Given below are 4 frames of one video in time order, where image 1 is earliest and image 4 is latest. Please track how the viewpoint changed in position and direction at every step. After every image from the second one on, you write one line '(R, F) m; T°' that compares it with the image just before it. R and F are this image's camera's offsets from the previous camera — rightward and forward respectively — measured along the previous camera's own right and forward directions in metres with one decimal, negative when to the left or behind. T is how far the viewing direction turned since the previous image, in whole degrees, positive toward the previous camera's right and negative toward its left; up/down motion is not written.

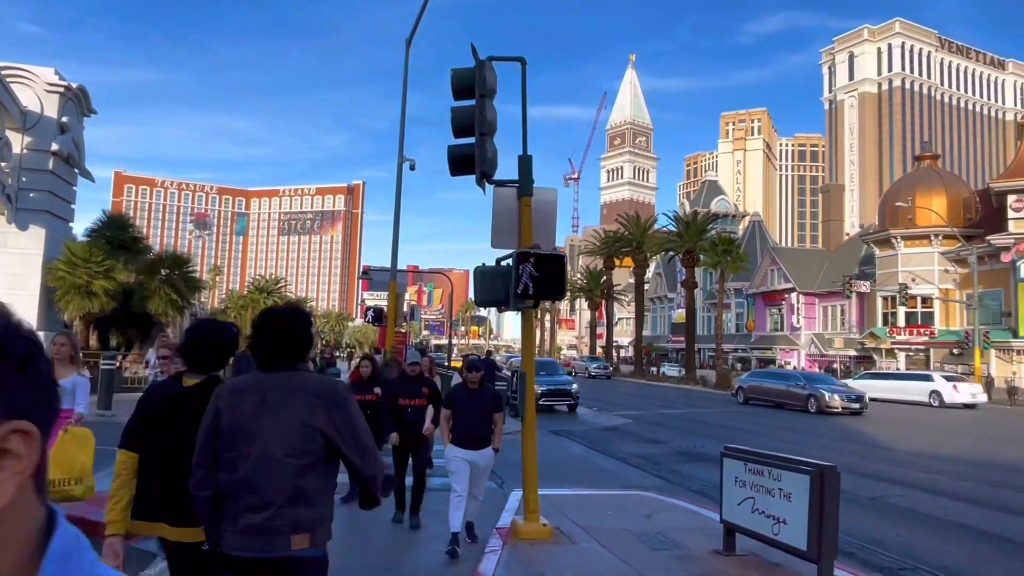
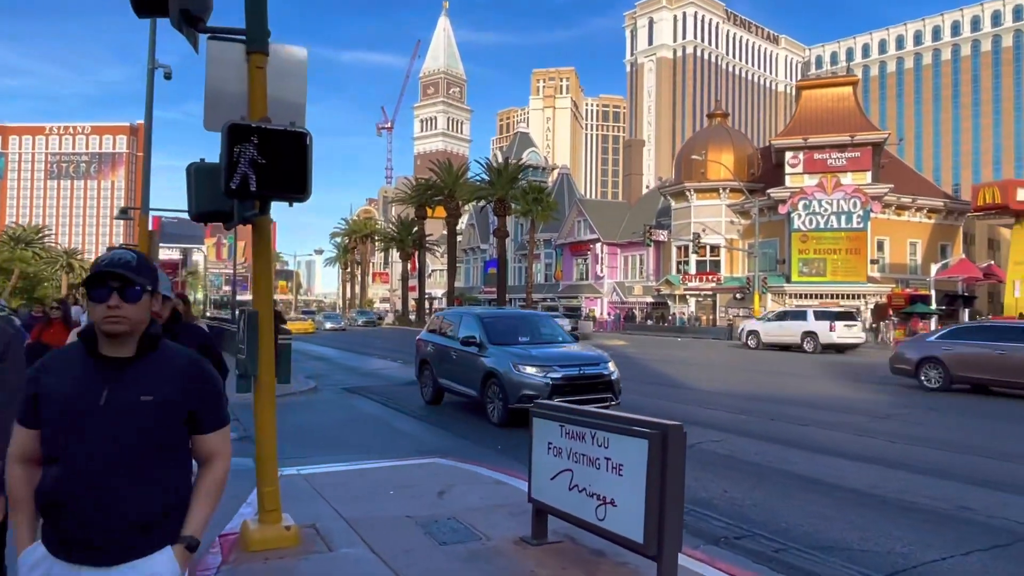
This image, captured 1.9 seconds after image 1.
(+0.6, +2.0) m; +15°
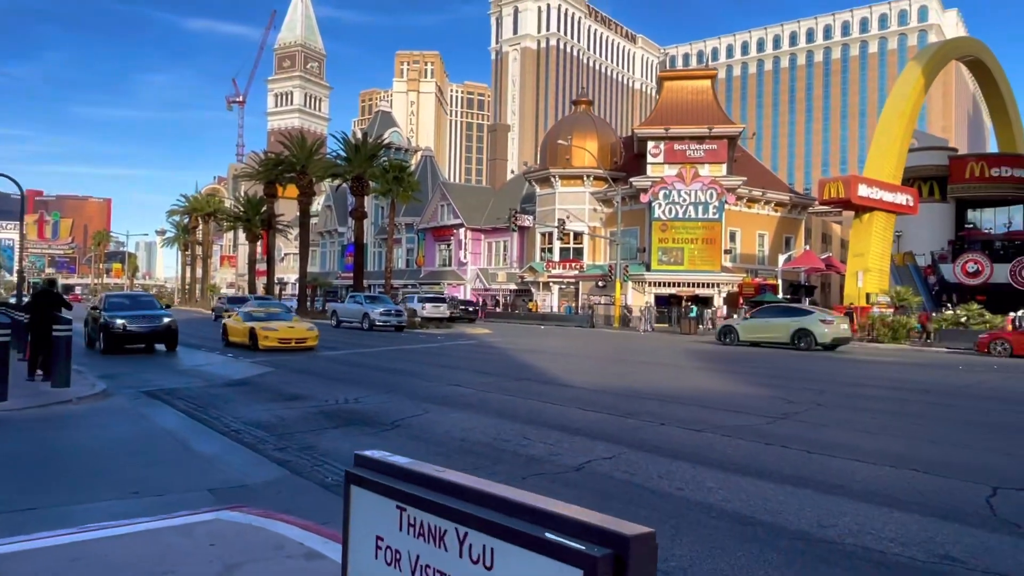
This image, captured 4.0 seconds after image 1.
(+0.2, +2.3) m; +11°
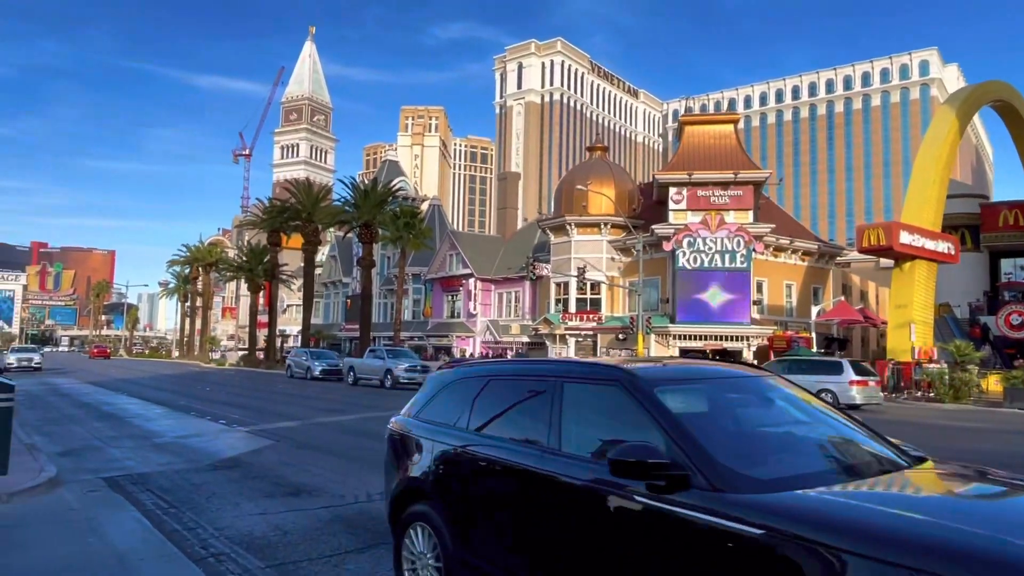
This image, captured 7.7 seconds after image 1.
(-1.0, +2.9) m; 0°
